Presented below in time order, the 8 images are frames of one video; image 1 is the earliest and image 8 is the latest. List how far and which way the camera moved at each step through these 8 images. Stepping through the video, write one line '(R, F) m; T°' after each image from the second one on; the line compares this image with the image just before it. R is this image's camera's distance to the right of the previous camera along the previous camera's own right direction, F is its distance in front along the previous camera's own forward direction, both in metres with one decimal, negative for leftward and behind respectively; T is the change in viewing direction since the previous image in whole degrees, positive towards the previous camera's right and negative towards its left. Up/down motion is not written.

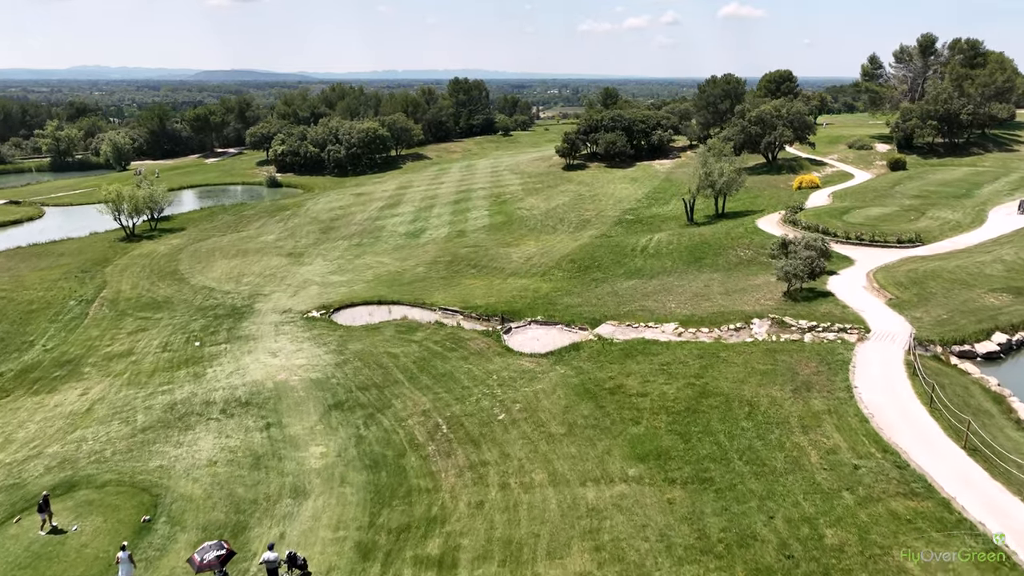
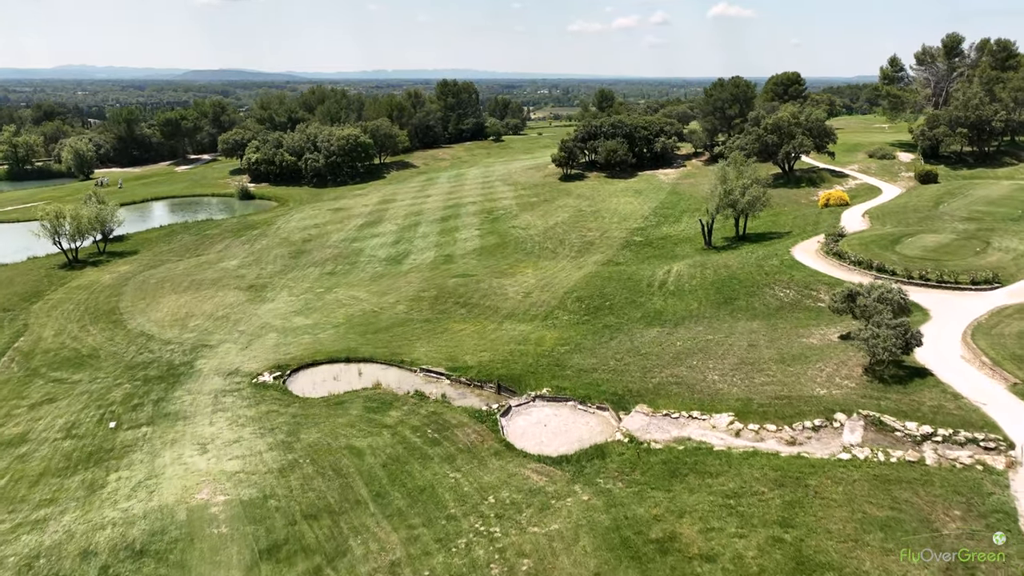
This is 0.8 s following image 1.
(-0.2, +5.4) m; +1°
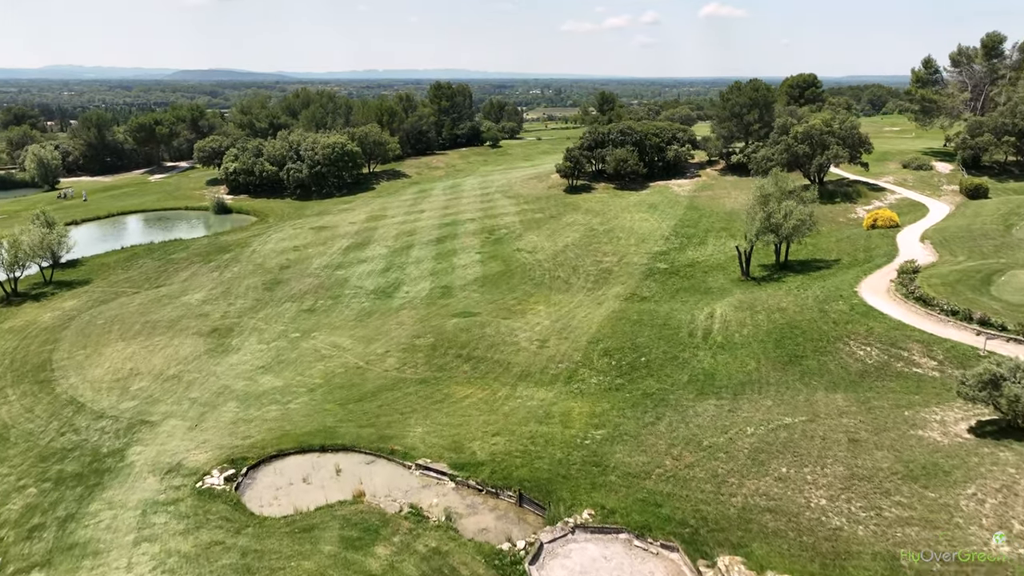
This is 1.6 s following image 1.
(-0.8, +5.5) m; +1°
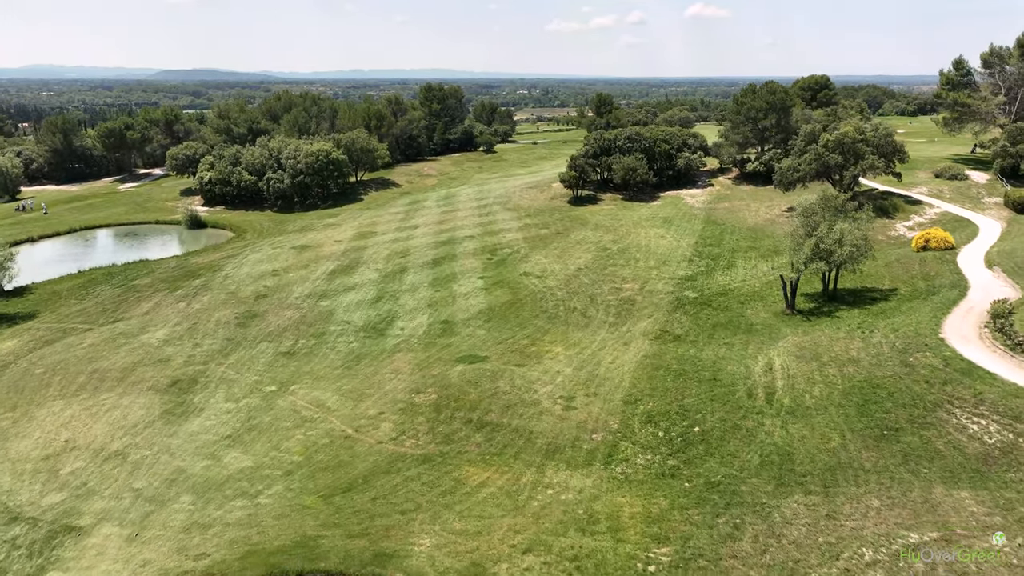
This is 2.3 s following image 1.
(-1.0, +4.8) m; +1°
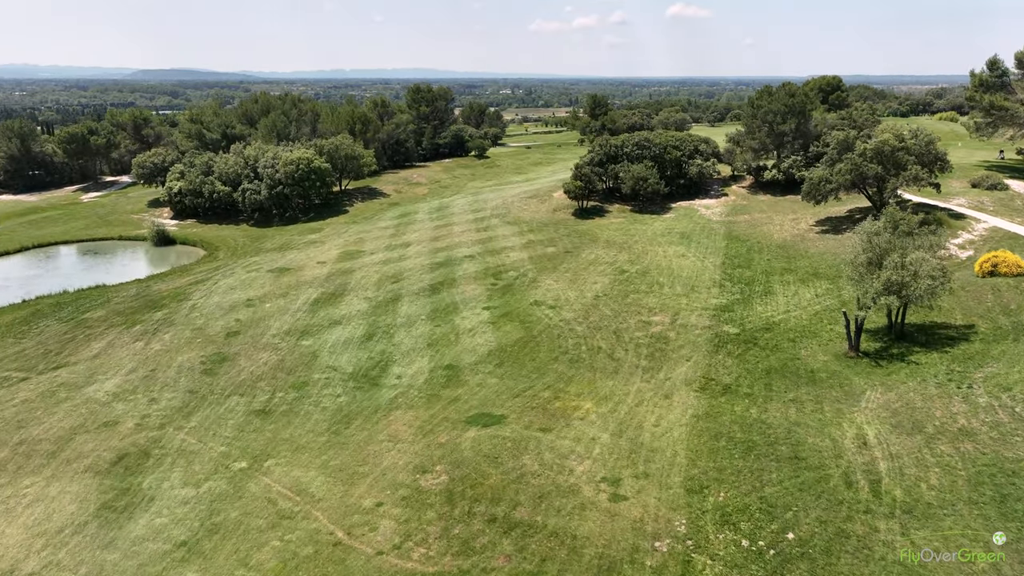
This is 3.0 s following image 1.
(-1.2, +4.8) m; +1°
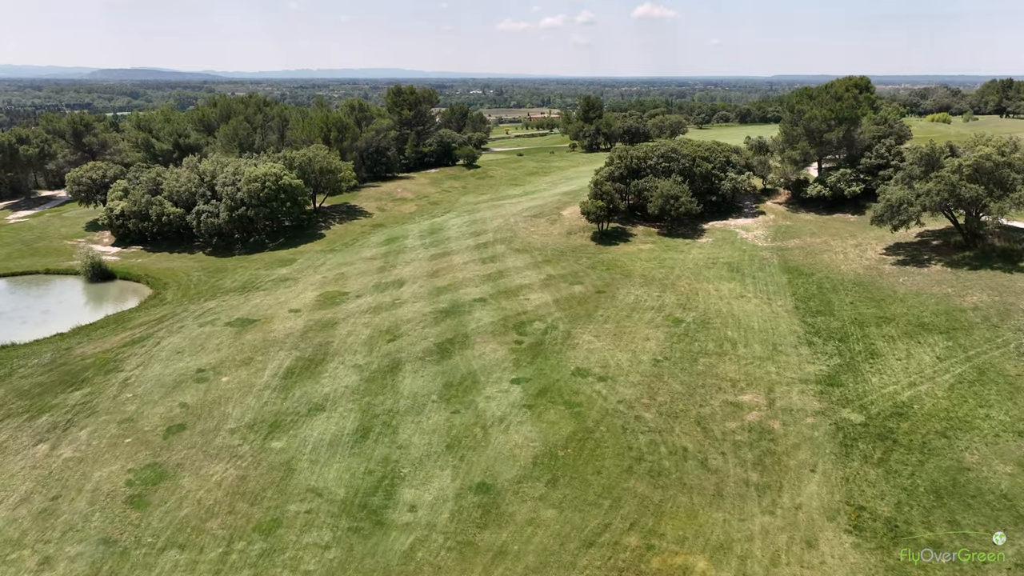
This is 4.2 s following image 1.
(-2.4, +8.1) m; +2°
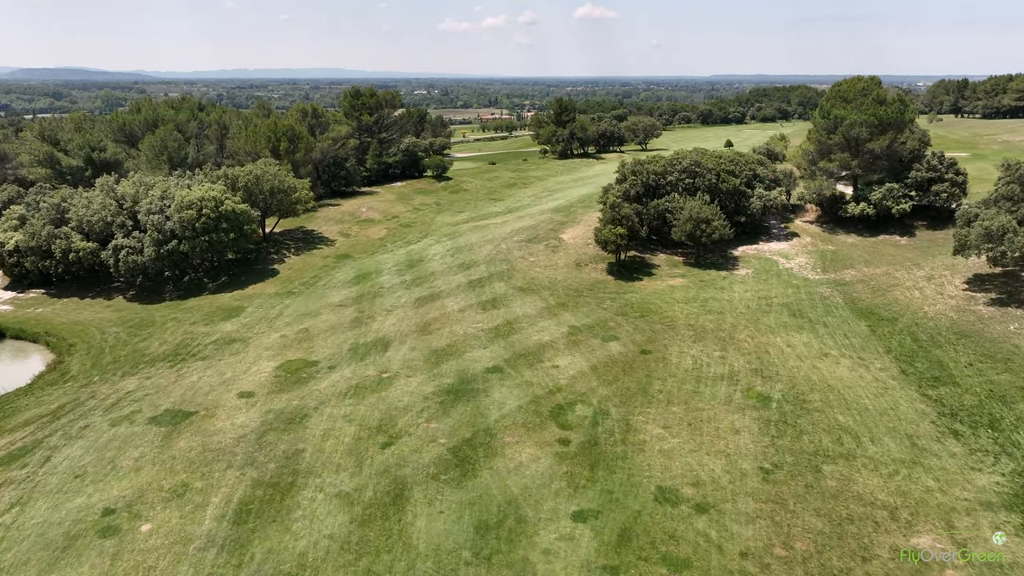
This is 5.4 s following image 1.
(-2.7, +8.2) m; +4°
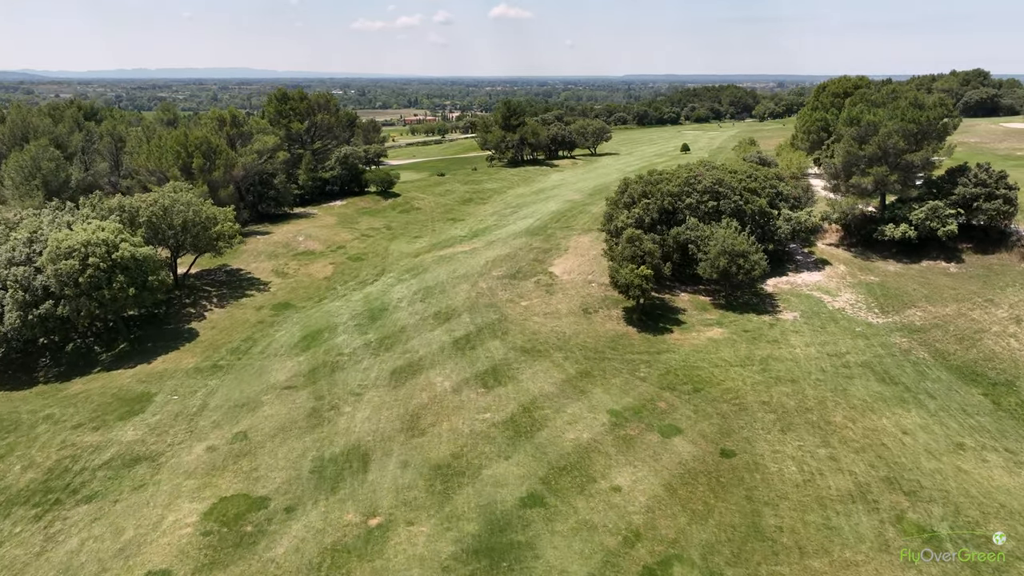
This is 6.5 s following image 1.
(-2.9, +8.2) m; +6°
